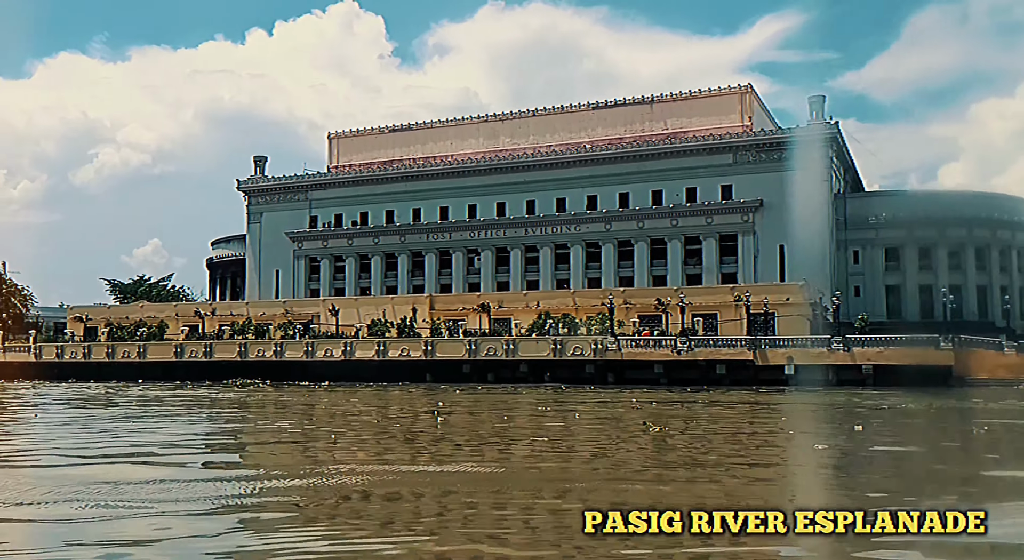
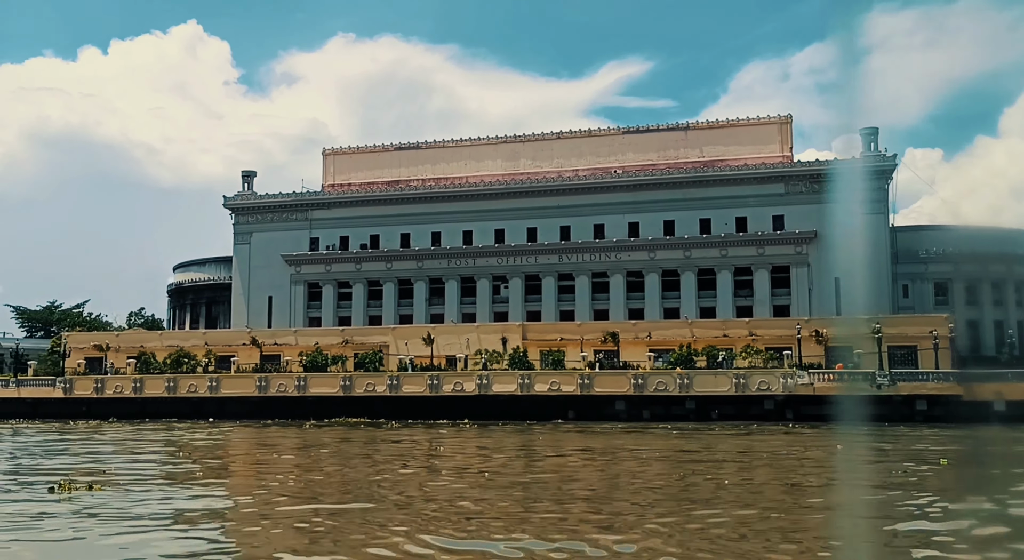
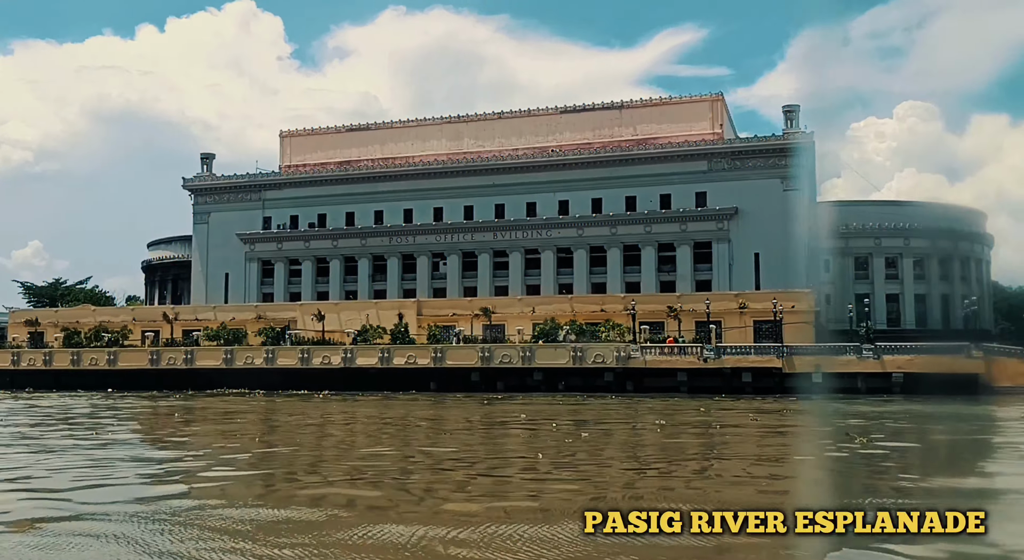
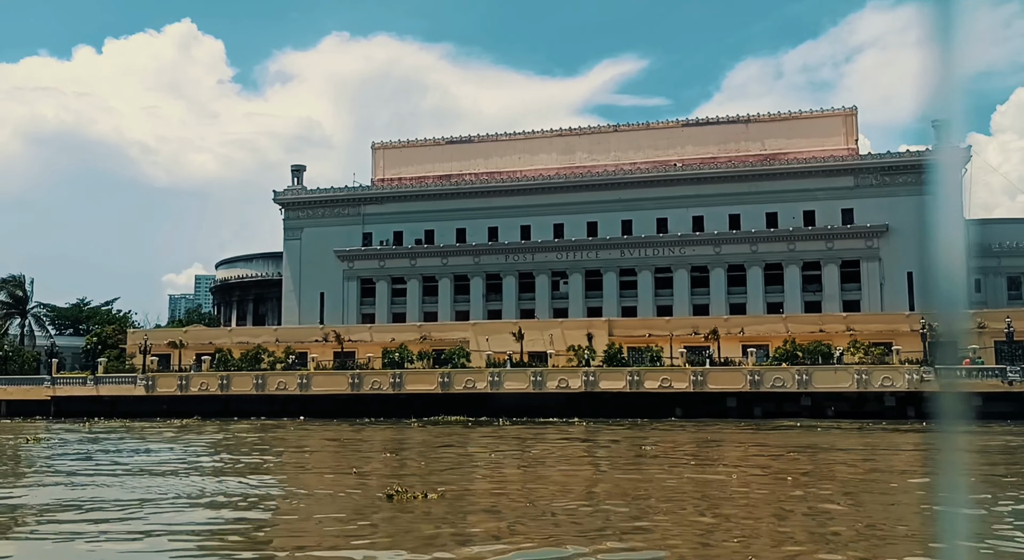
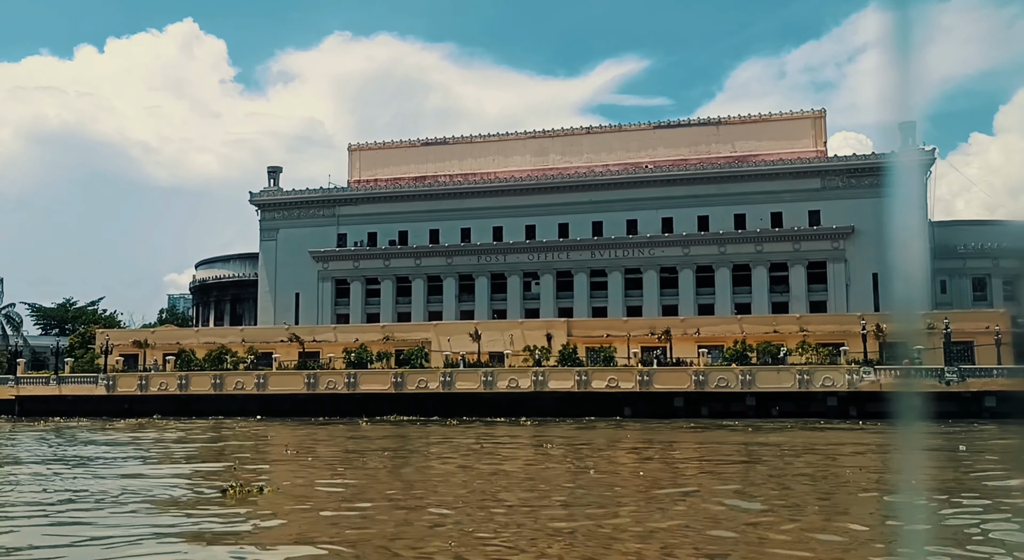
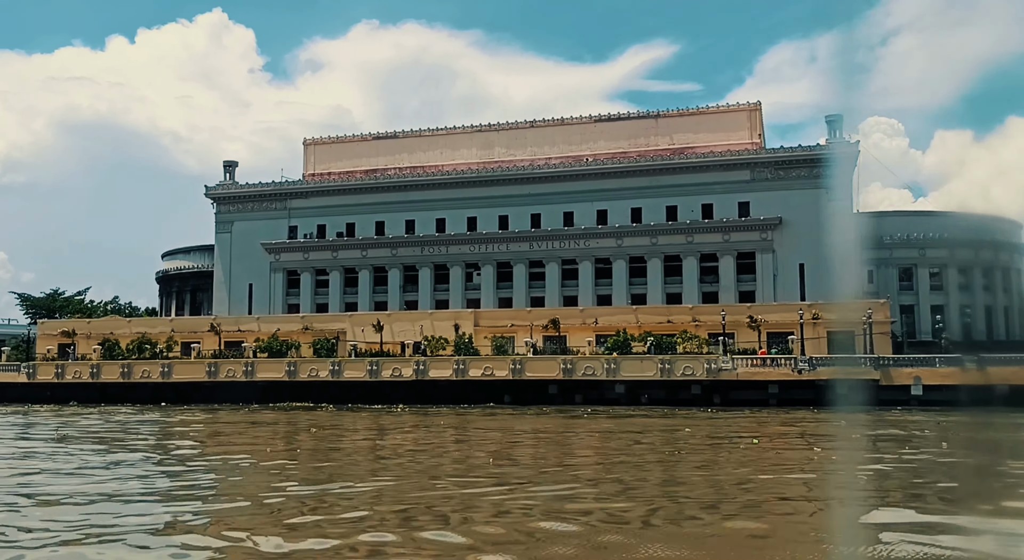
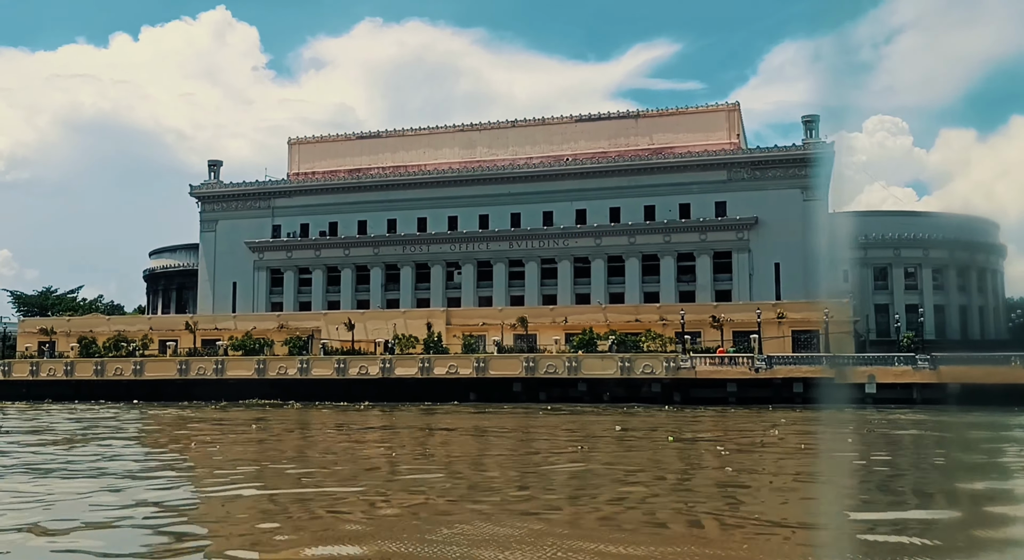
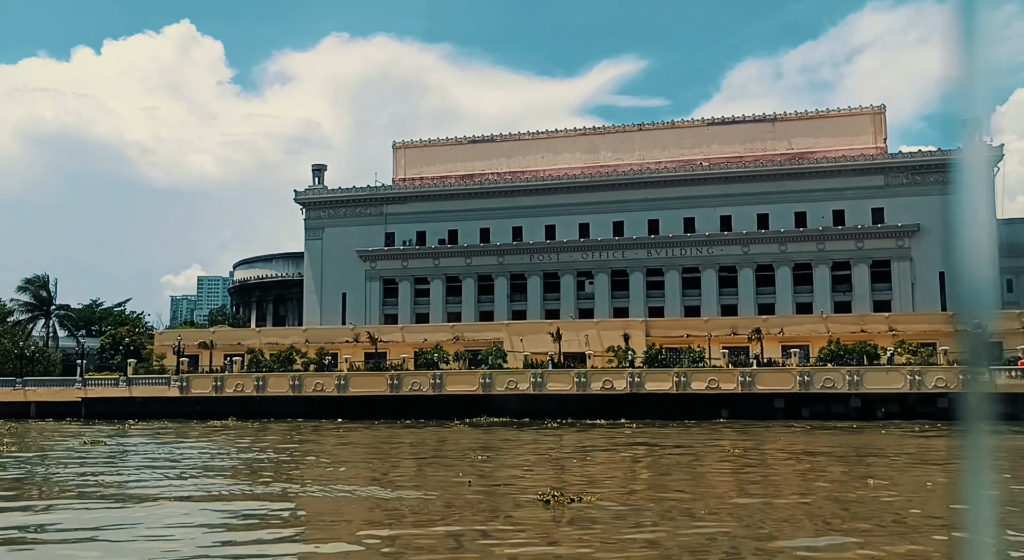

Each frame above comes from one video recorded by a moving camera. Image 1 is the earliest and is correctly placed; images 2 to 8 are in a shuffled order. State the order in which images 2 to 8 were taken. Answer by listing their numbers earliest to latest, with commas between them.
3, 7, 6, 2, 5, 4, 8
